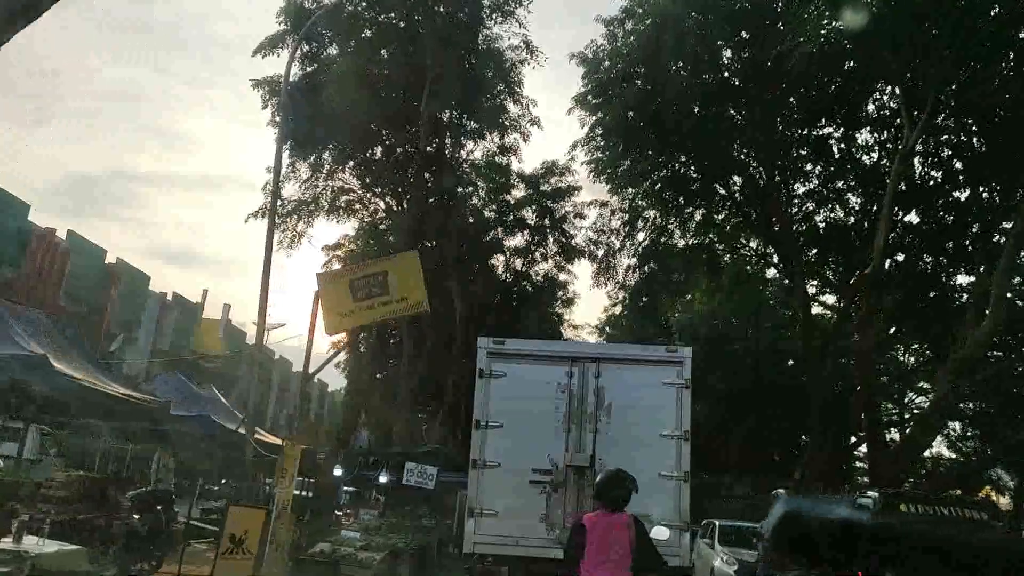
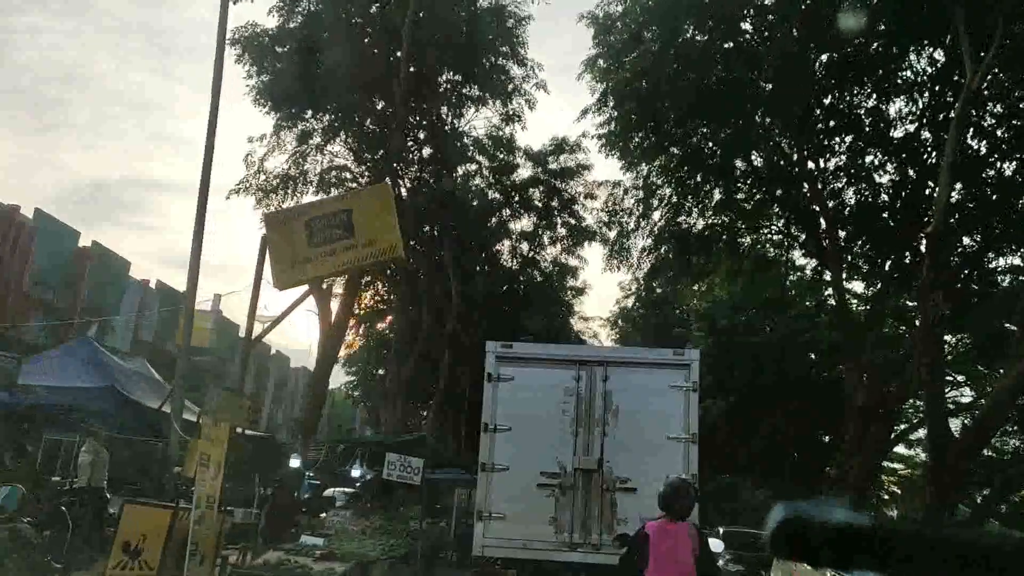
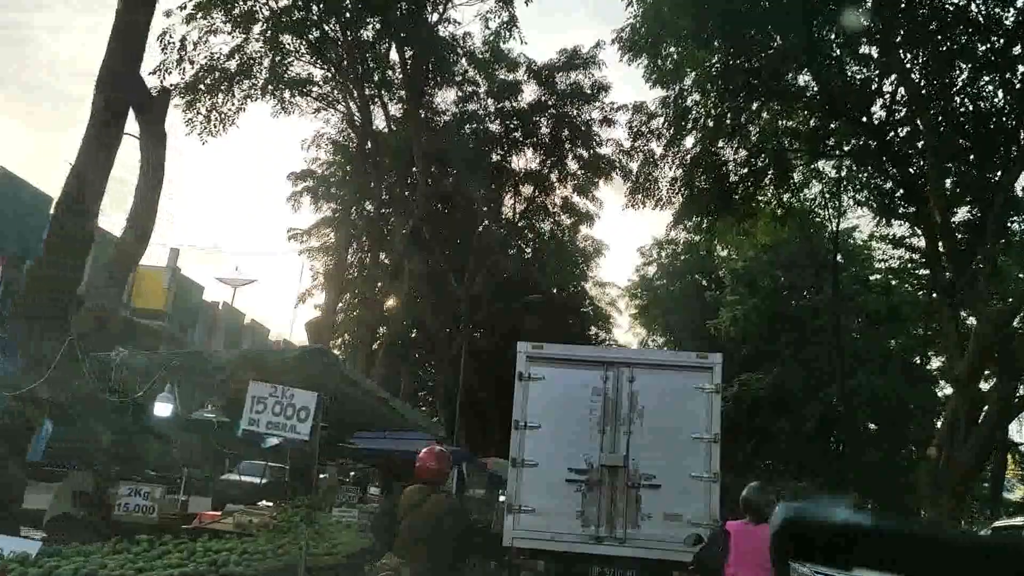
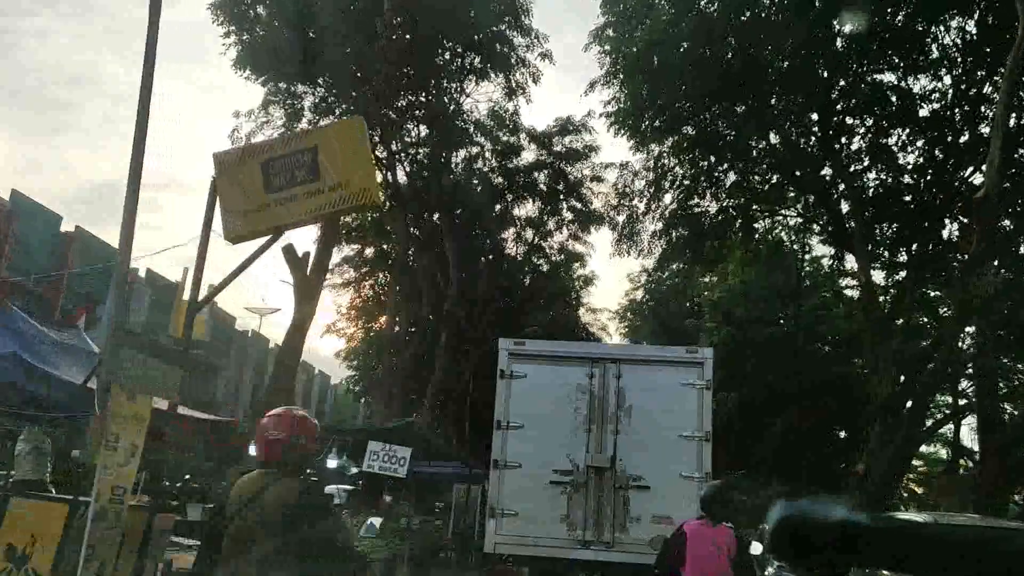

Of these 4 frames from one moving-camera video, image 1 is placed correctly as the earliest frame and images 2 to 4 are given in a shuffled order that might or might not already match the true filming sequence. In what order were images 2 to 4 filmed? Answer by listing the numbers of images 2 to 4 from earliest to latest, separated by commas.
2, 4, 3
